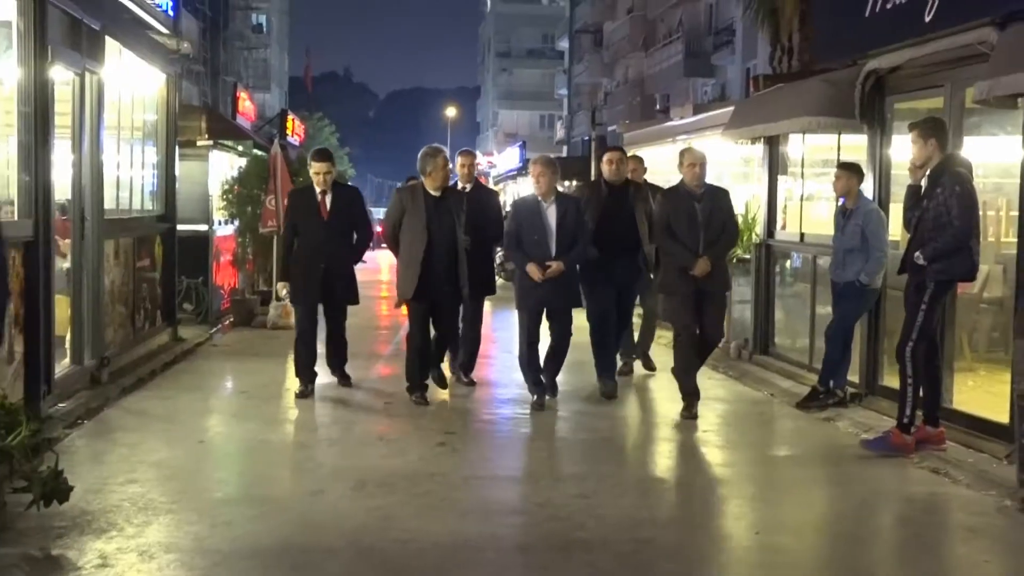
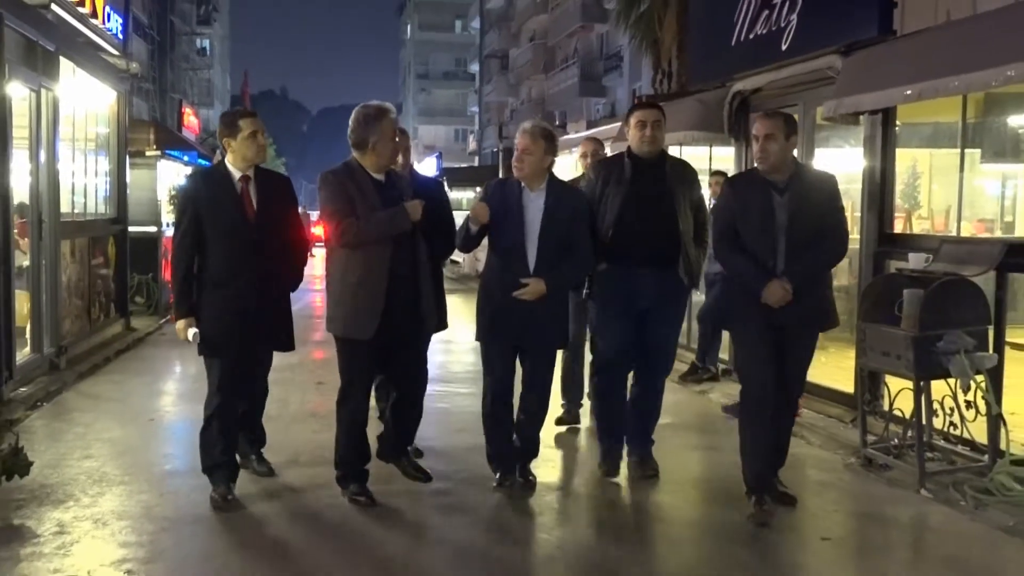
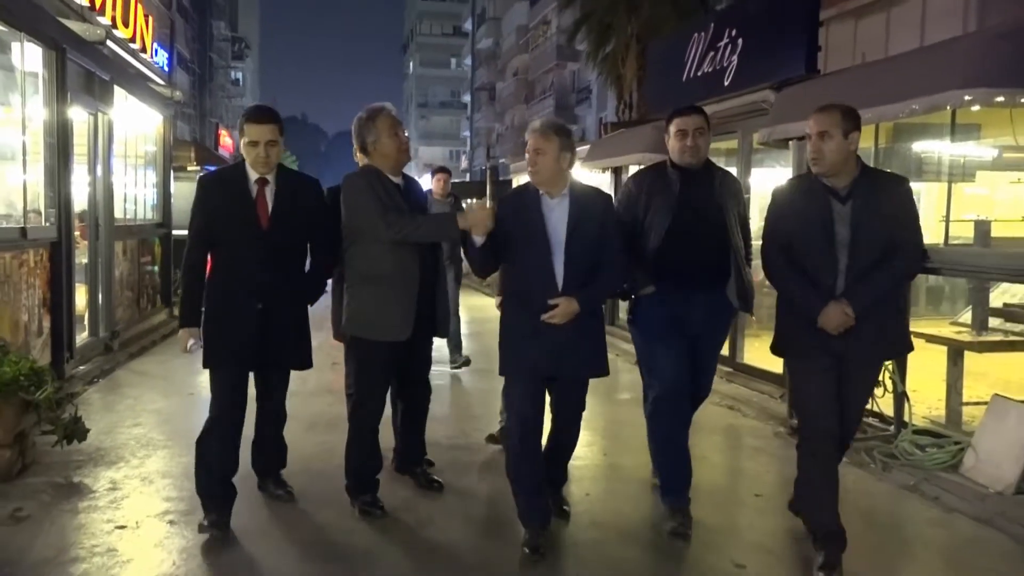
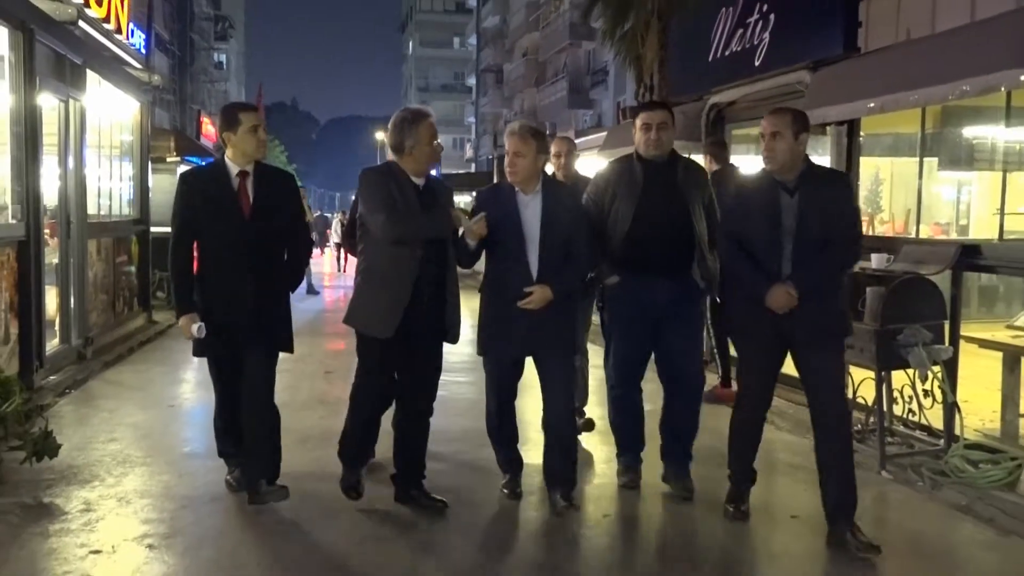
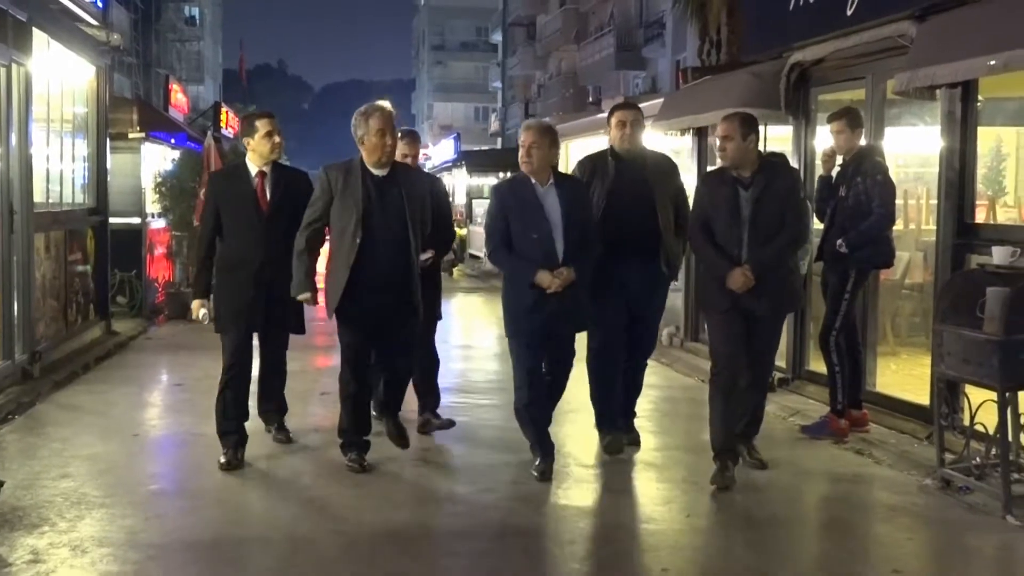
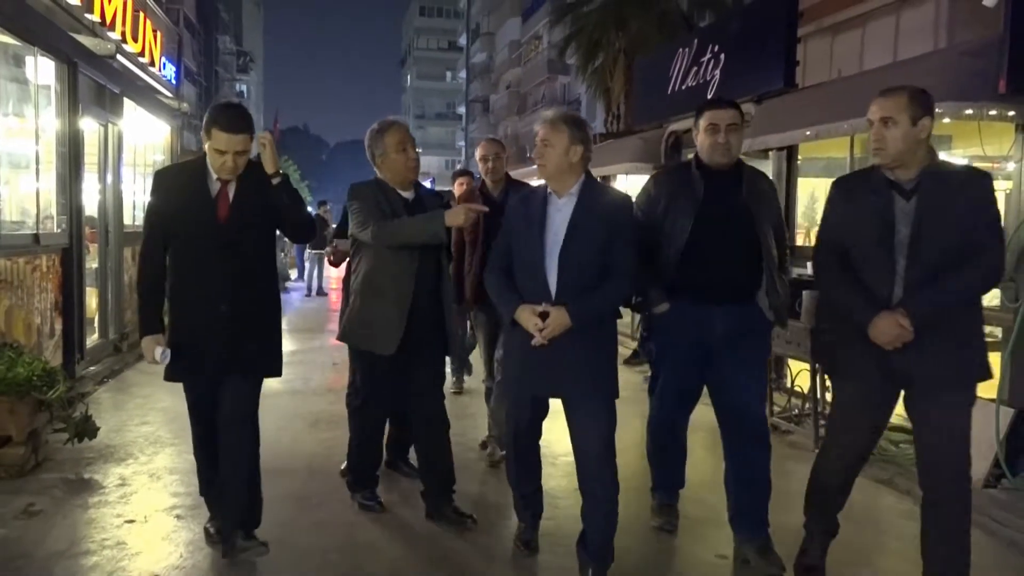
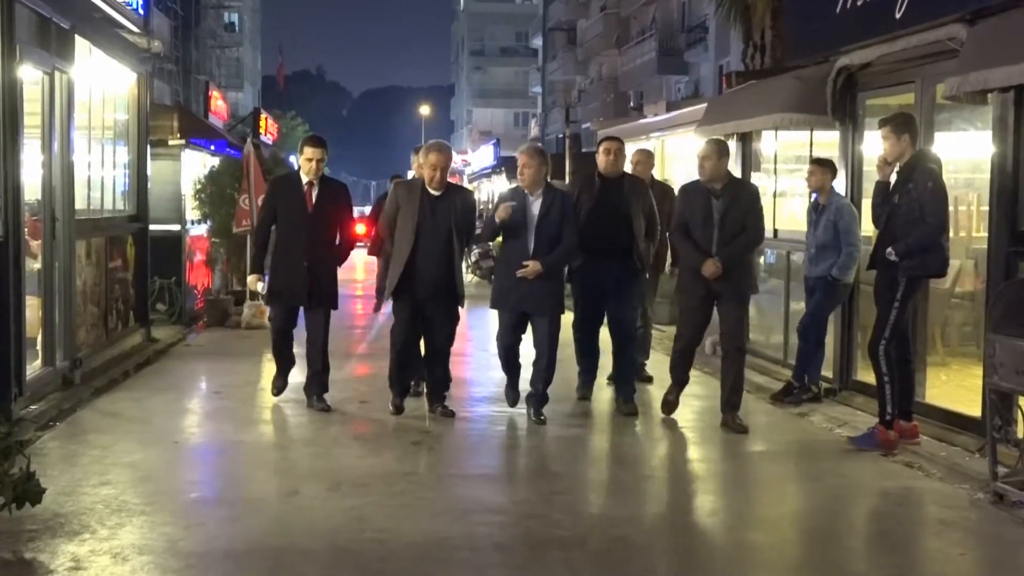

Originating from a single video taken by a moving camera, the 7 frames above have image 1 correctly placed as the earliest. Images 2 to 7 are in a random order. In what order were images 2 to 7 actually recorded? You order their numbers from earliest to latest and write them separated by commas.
7, 5, 2, 4, 3, 6
